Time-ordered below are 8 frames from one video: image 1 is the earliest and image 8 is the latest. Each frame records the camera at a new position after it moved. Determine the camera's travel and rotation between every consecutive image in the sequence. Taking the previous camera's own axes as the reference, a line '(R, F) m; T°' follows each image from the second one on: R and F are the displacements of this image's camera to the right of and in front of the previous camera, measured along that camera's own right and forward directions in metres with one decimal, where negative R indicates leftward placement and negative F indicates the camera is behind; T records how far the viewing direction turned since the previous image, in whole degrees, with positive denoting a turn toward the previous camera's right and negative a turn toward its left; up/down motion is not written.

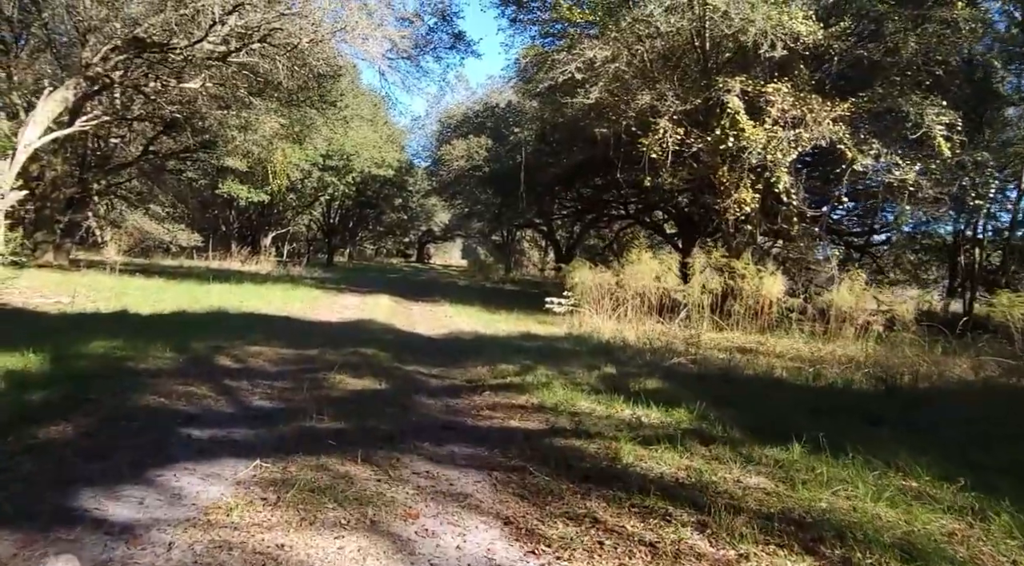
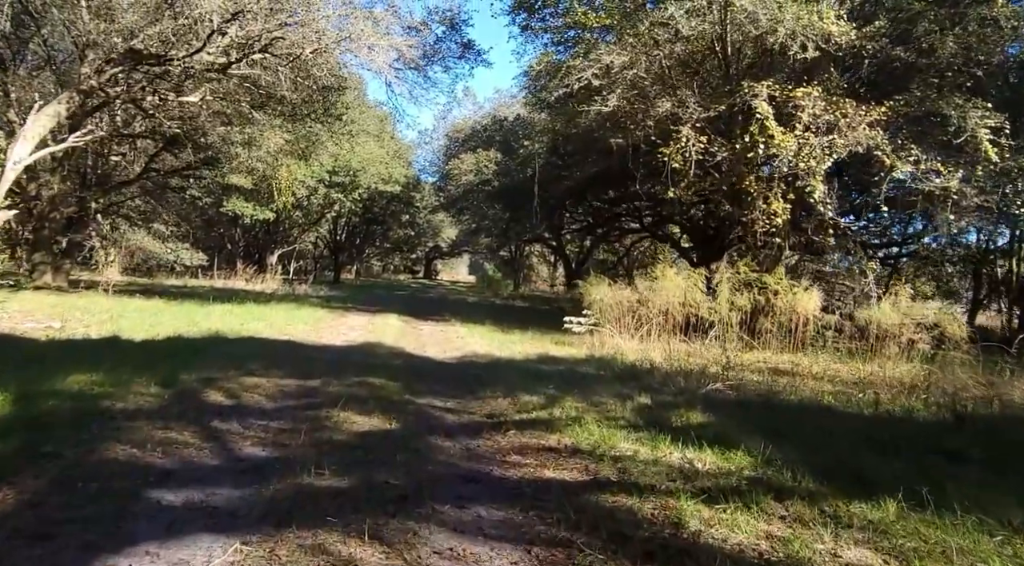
(-0.1, +0.8) m; -1°
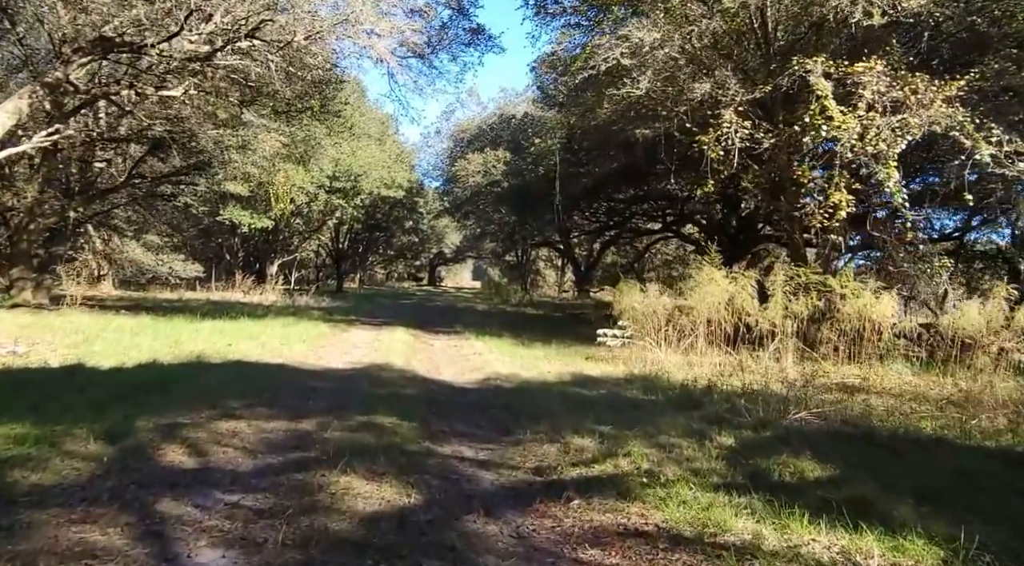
(-0.3, +1.5) m; 0°
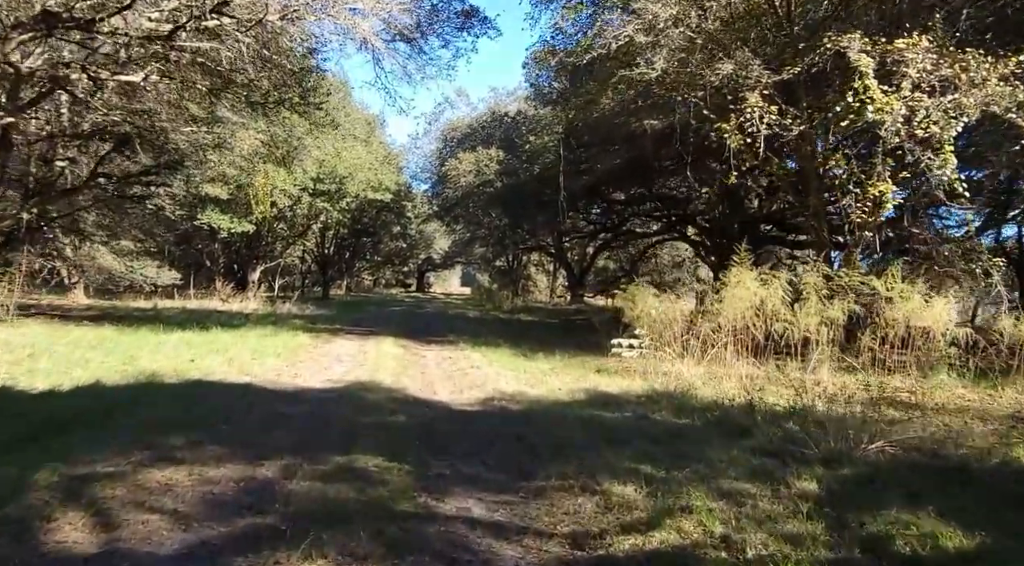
(-0.2, +1.3) m; +1°
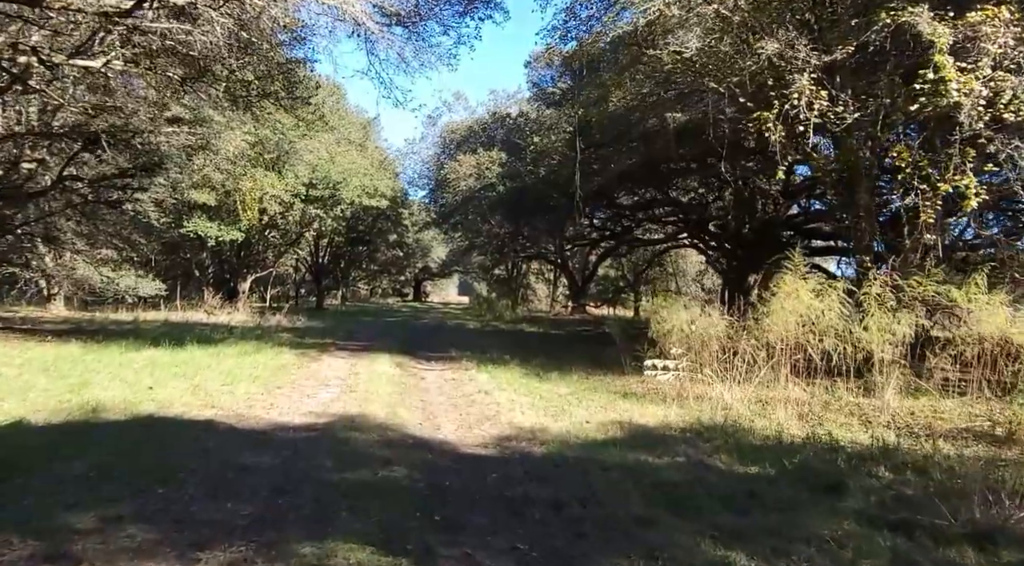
(-0.2, +1.4) m; 0°
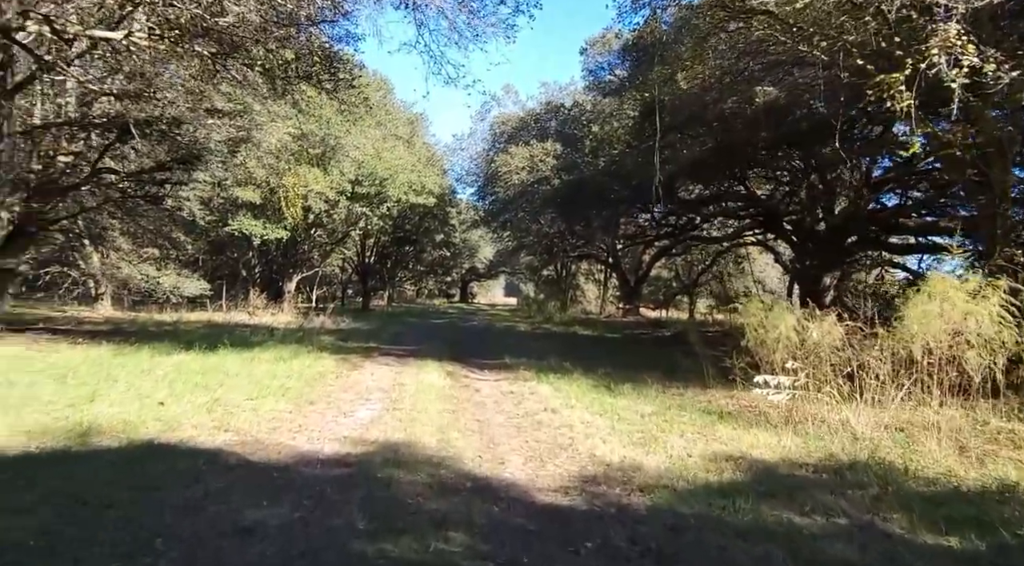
(-0.3, +1.4) m; -3°
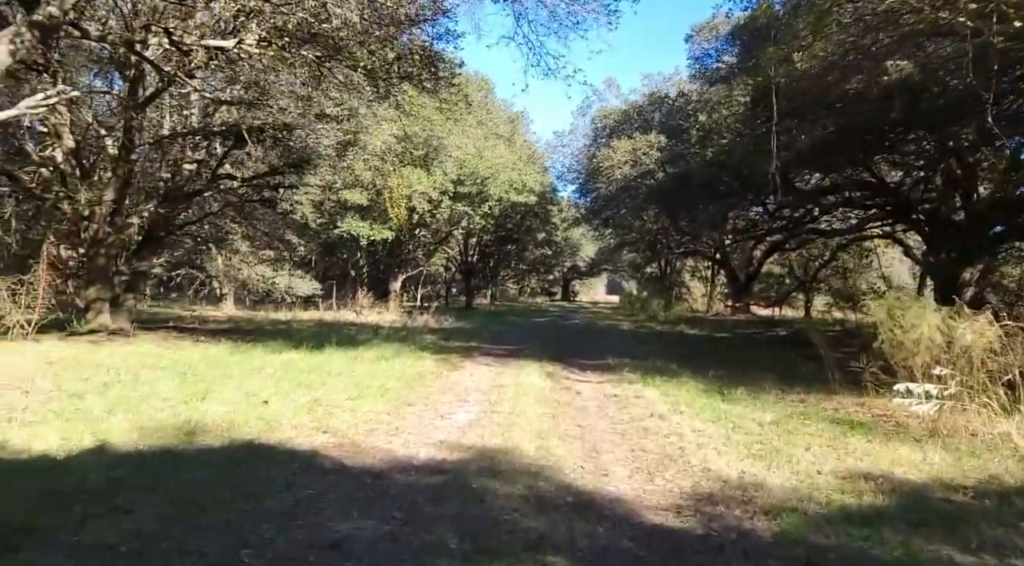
(0.0, +0.4) m; -7°
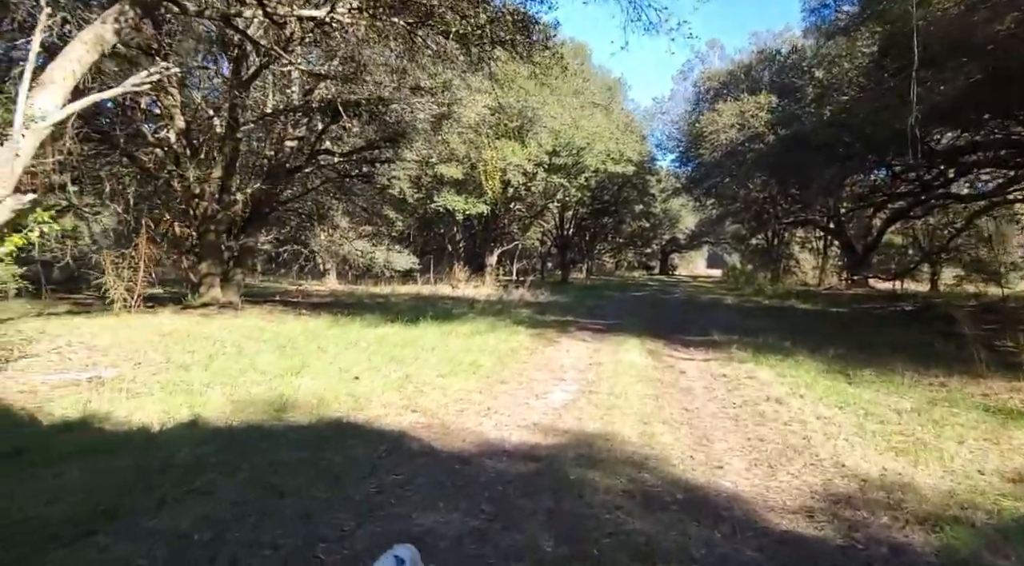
(0.0, +0.5) m; -7°
